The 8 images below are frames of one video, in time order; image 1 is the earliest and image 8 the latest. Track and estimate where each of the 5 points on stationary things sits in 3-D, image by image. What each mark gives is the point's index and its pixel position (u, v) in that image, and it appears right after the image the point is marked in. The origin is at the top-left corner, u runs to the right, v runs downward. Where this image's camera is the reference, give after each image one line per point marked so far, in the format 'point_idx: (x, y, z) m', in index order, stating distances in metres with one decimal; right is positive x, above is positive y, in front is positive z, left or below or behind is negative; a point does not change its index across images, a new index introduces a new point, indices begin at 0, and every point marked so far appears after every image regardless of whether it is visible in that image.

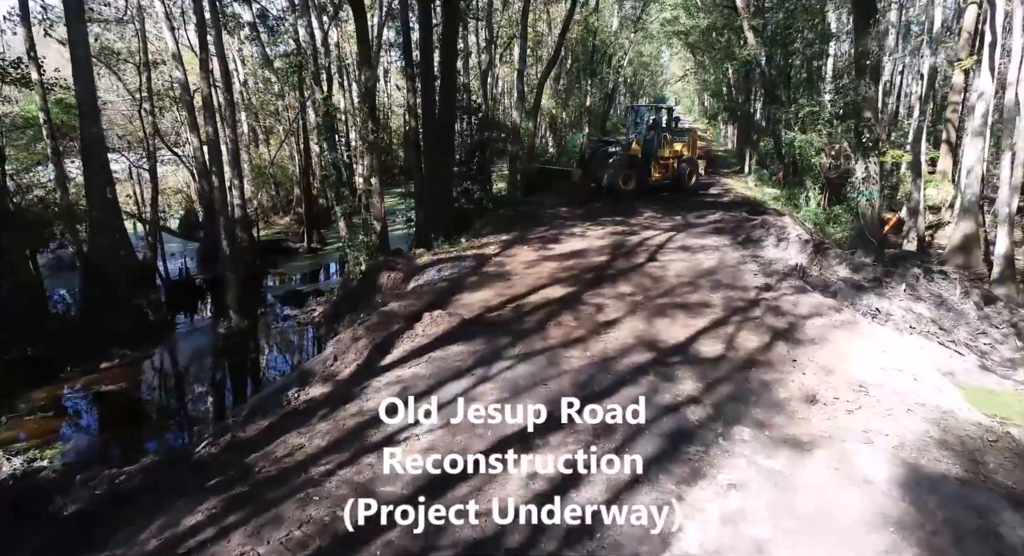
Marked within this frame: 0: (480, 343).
0: (-0.4, -0.8, +7.0) m
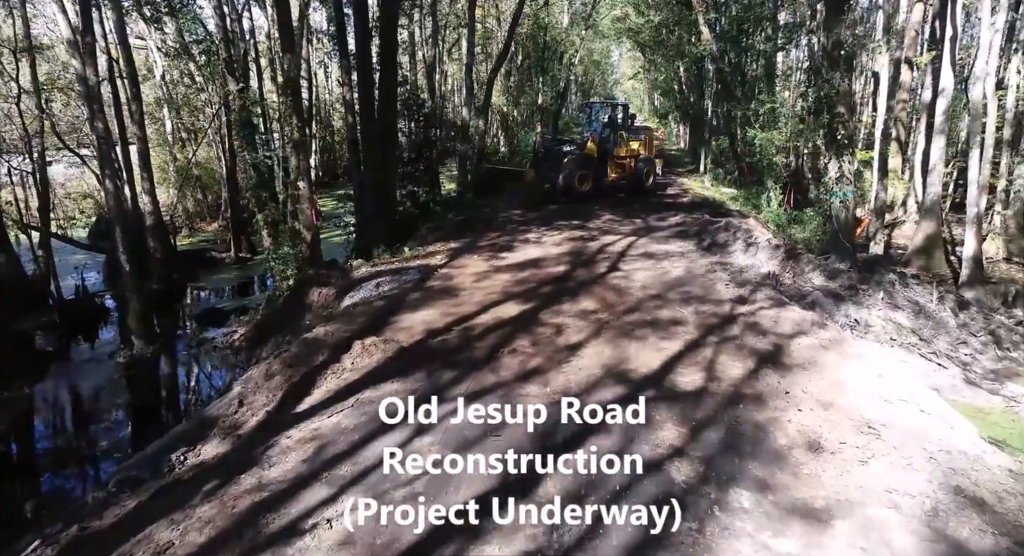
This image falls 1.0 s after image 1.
0: (-0.9, -1.0, +5.9) m
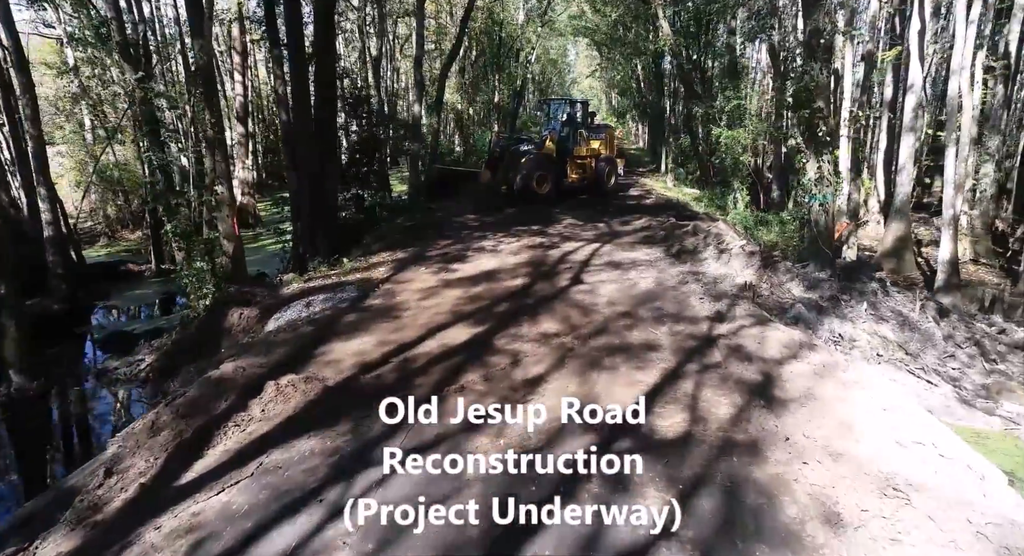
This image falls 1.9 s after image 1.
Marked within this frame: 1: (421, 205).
0: (-1.3, -1.2, +4.8) m
1: (-2.3, +1.8, +14.8) m
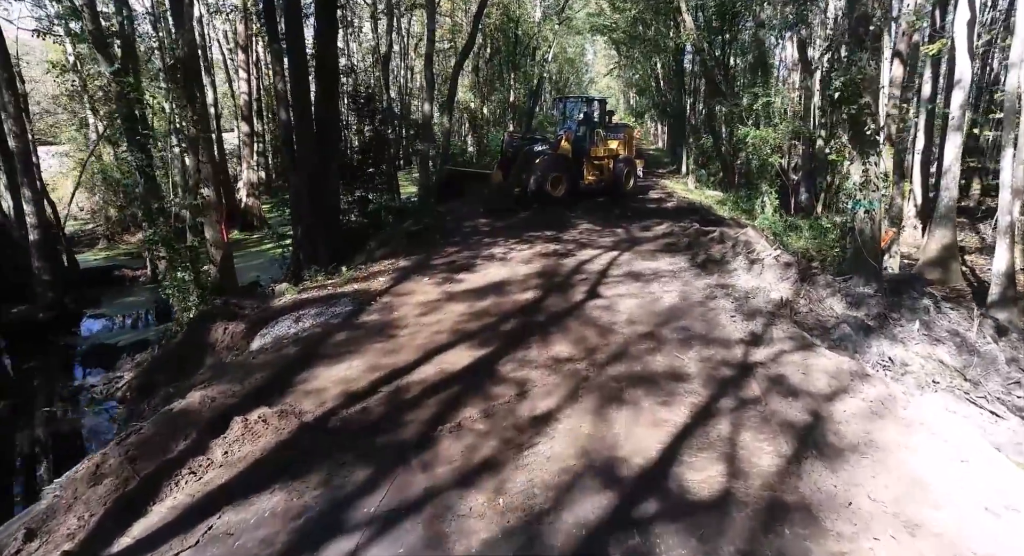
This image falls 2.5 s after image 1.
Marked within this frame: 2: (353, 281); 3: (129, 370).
0: (-1.3, -1.4, +4.0) m
1: (-2.0, +1.7, +14.1) m
2: (-2.4, -0.1, +8.9) m
3: (-5.3, -1.3, +8.2) m
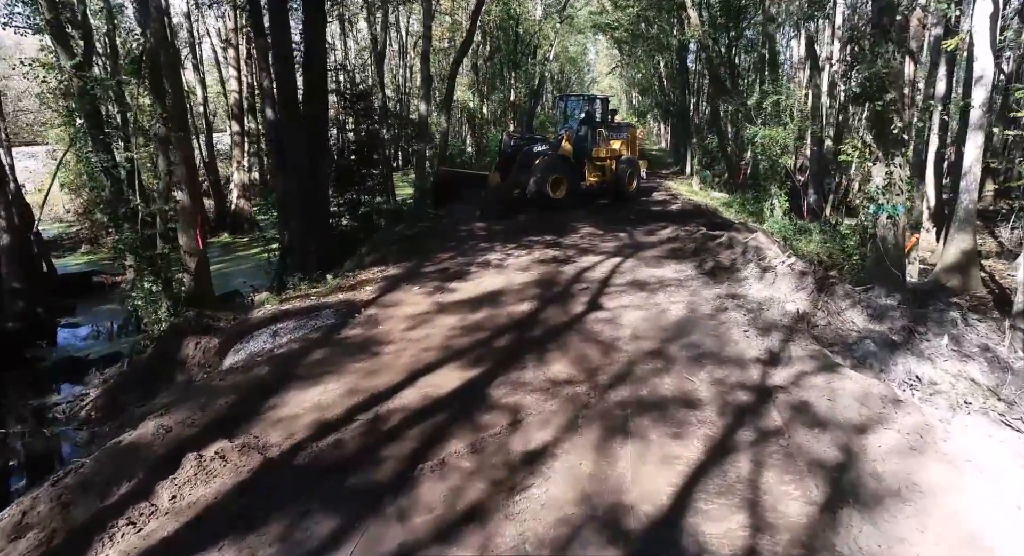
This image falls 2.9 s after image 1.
0: (-1.4, -1.5, +3.5) m
1: (-2.0, +1.5, +13.6) m
2: (-2.4, -0.2, +8.4) m
3: (-5.3, -1.4, +7.7) m
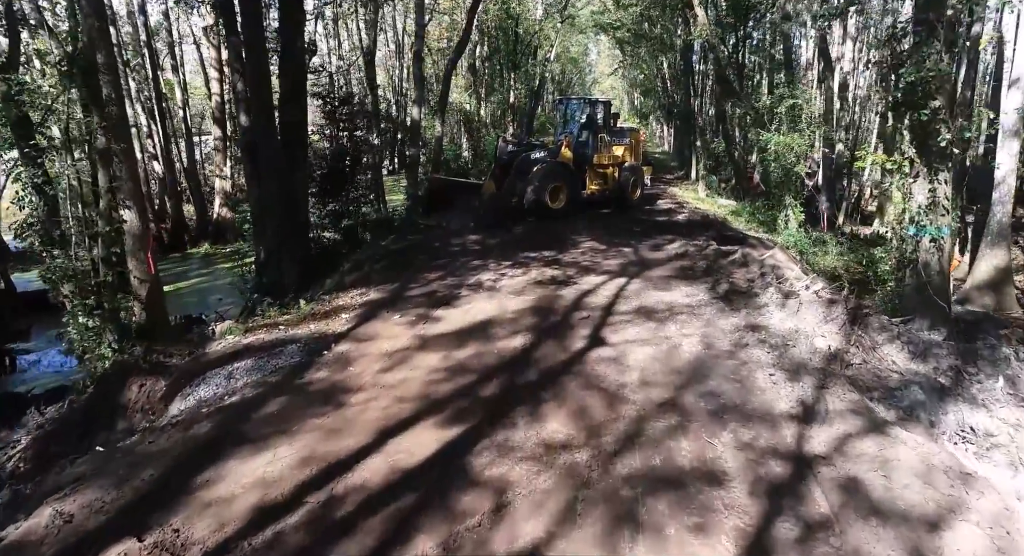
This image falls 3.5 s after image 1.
0: (-1.5, -1.8, +2.6) m
1: (-2.1, +1.2, +12.7) m
2: (-2.5, -0.5, +7.5) m
3: (-5.4, -1.7, +6.8) m
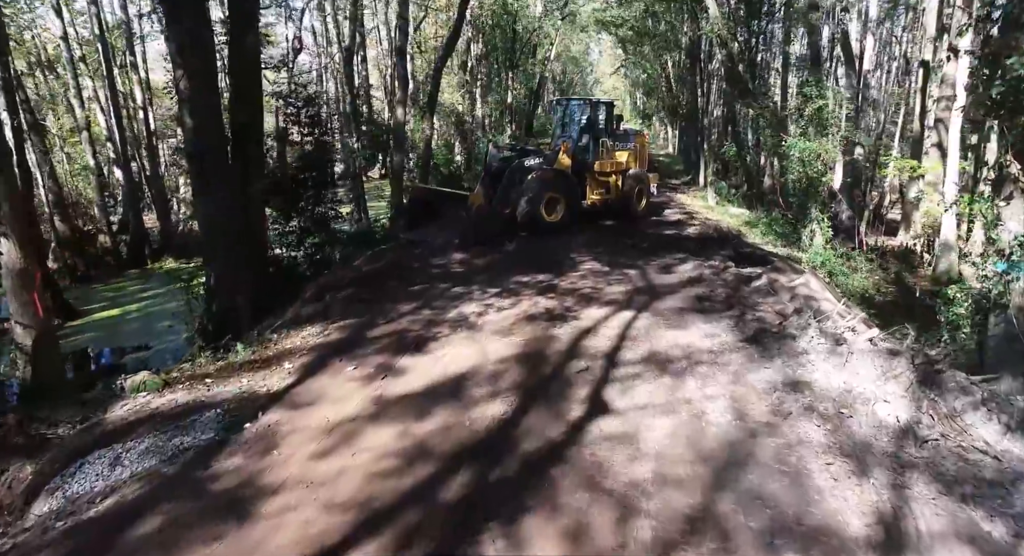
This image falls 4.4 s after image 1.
0: (-1.7, -2.2, +1.2) m
1: (-2.3, +0.8, +11.3) m
2: (-2.7, -0.9, +6.1) m
3: (-5.6, -2.1, +5.4) m
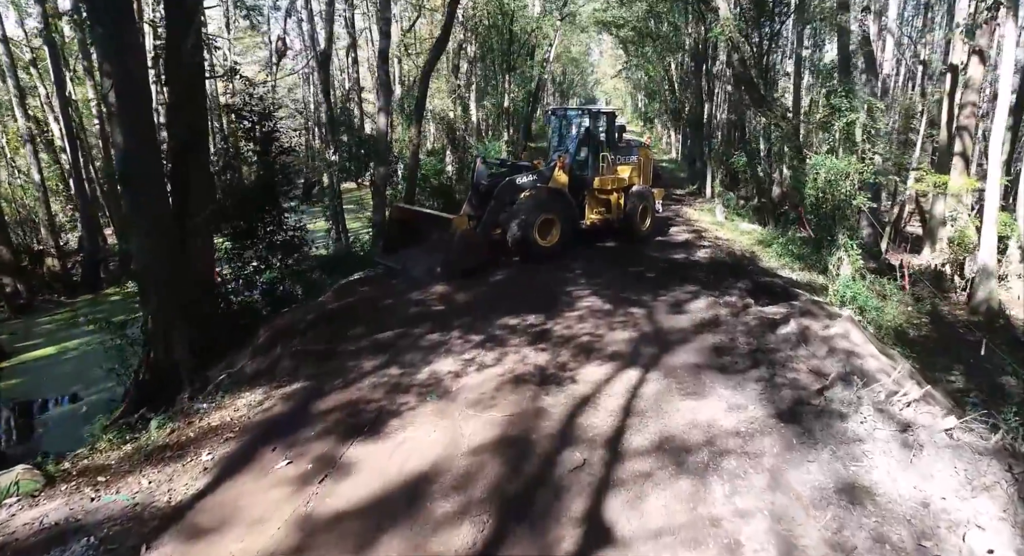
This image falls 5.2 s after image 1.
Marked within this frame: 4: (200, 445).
0: (-1.9, -2.8, -0.1) m
1: (-2.4, +0.2, +10.0) m
2: (-2.9, -1.5, +4.8) m
3: (-5.8, -2.7, +4.1) m
4: (-2.6, -1.4, +5.1) m
